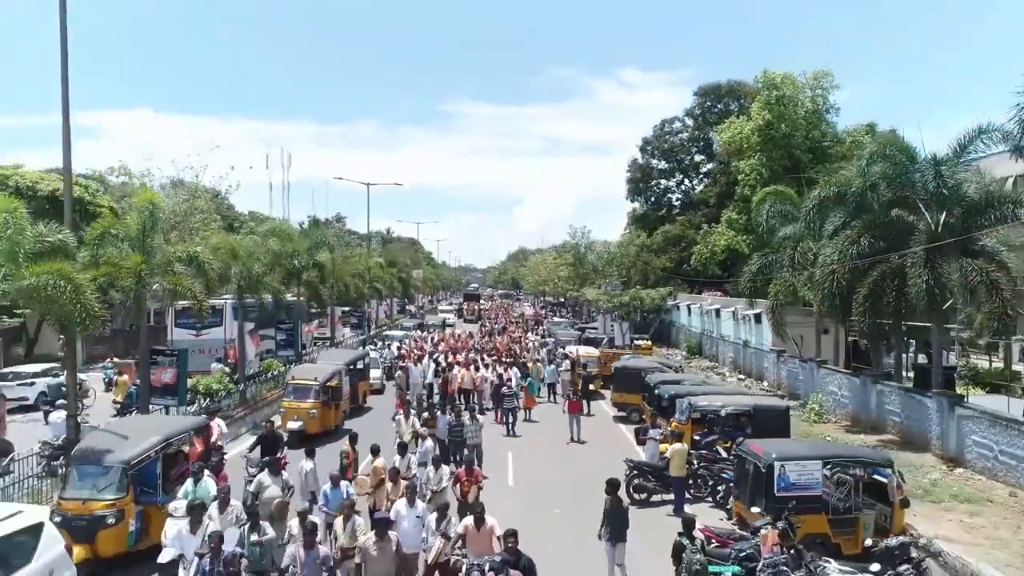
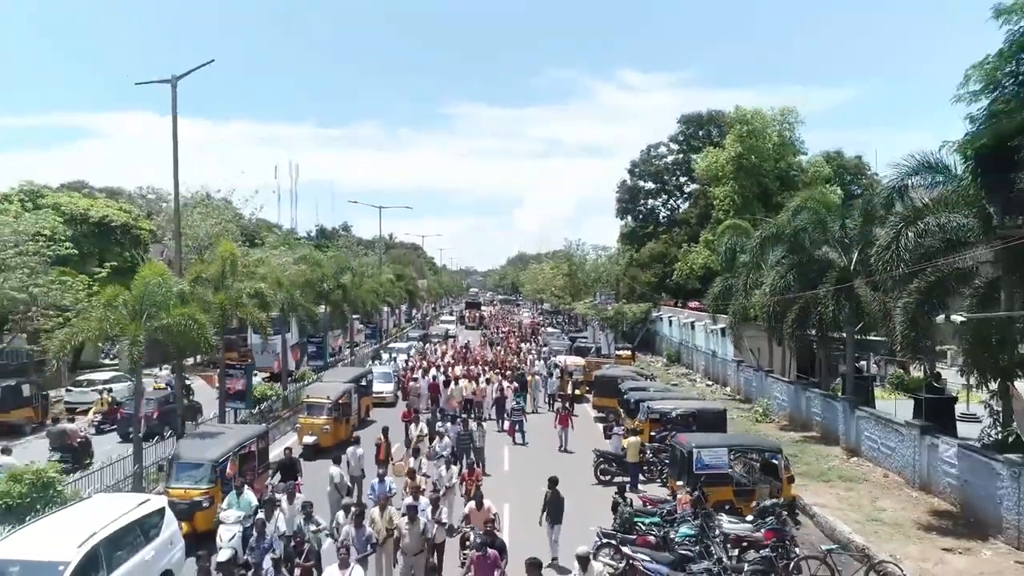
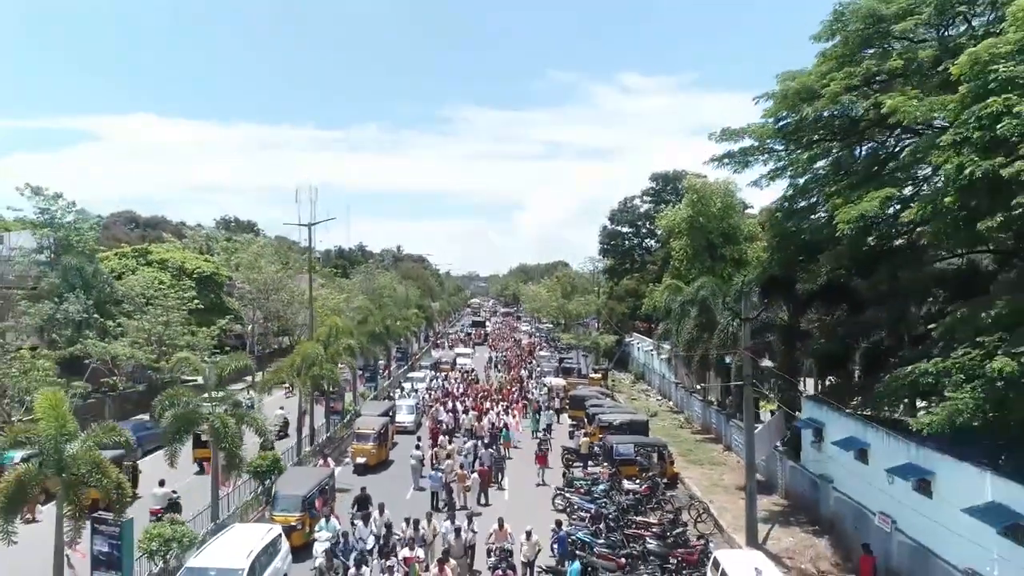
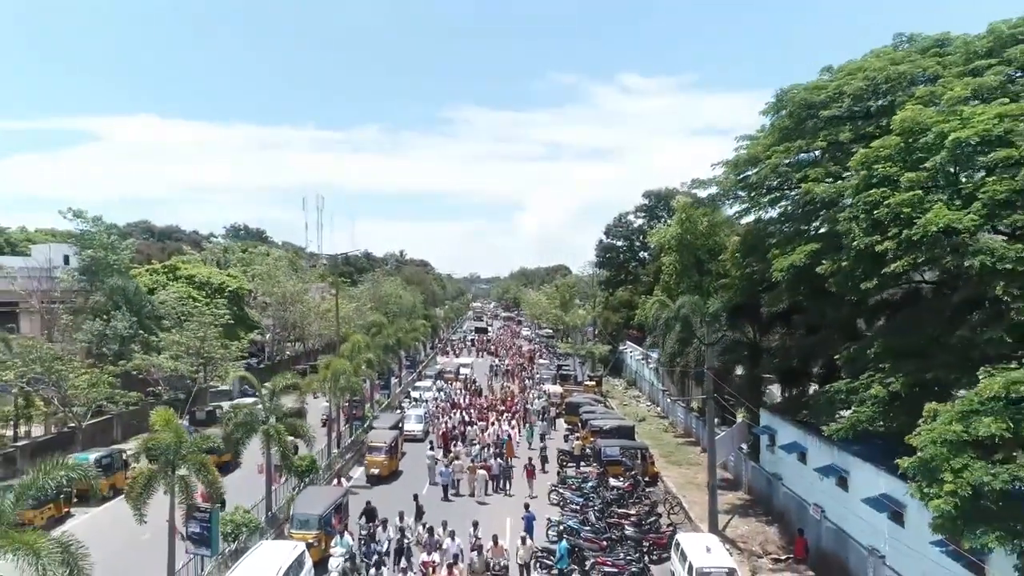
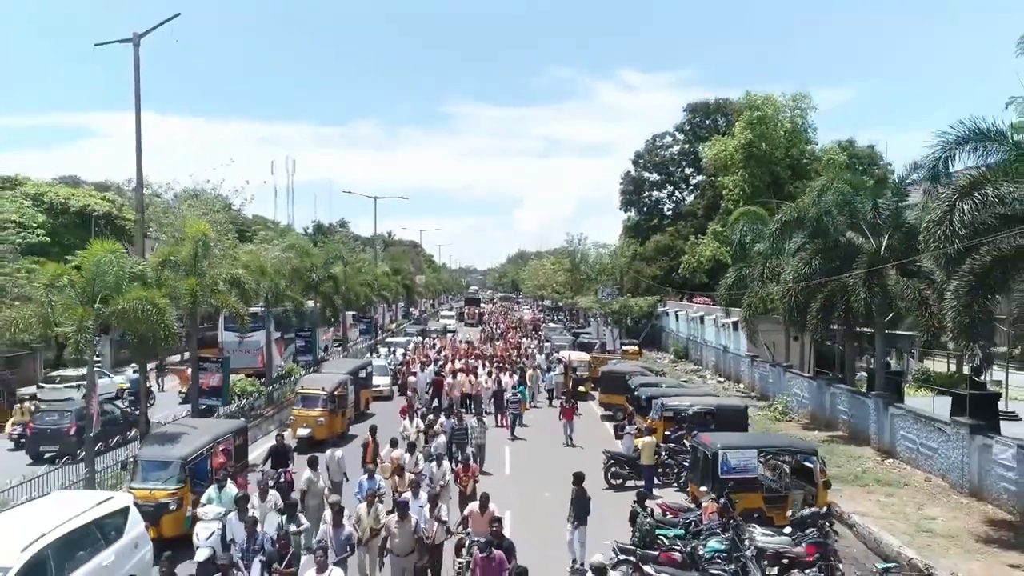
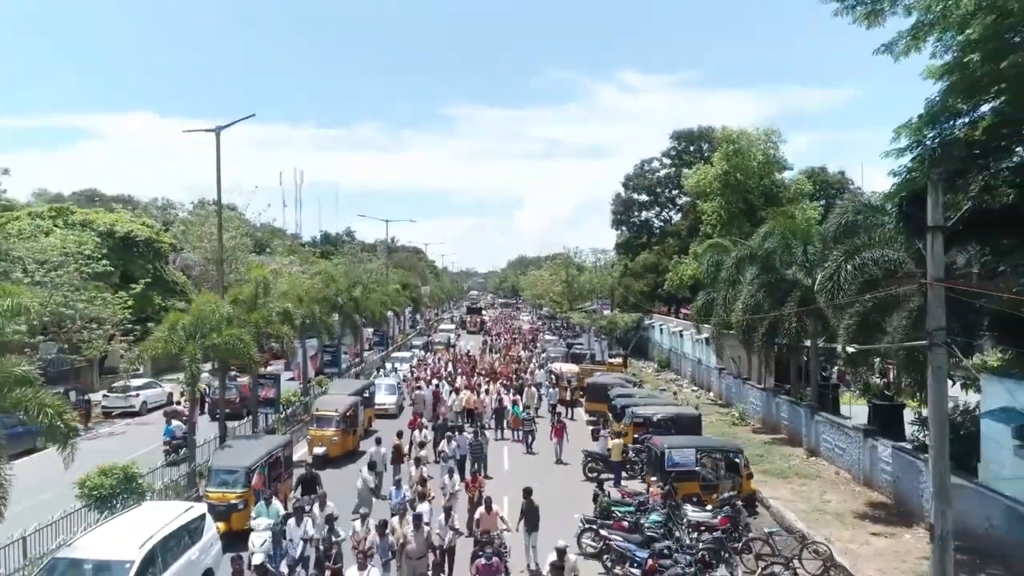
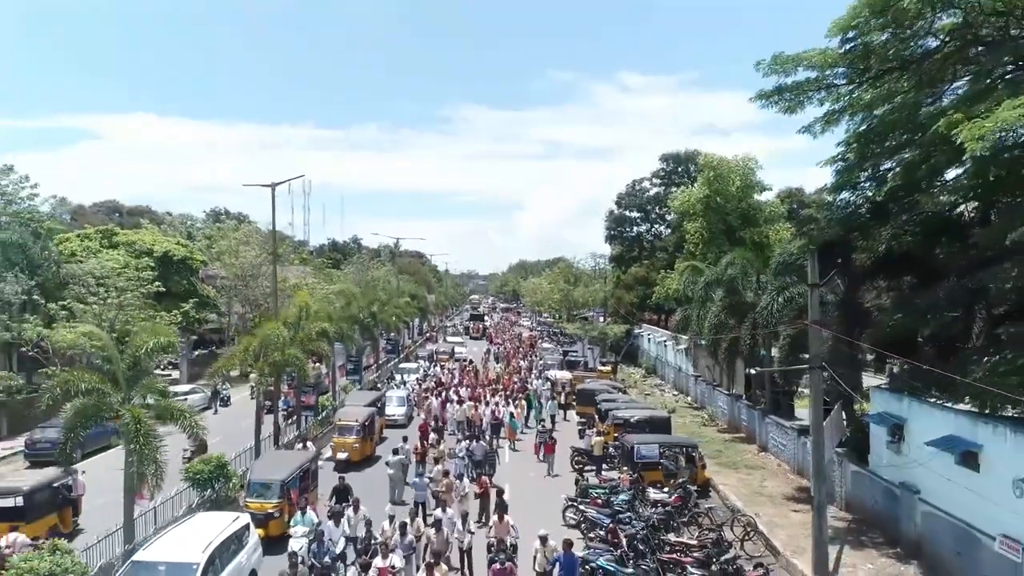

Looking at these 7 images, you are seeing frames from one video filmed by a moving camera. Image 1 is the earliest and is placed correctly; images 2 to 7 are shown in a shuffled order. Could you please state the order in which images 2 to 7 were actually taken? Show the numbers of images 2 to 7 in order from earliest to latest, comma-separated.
5, 2, 6, 7, 3, 4
